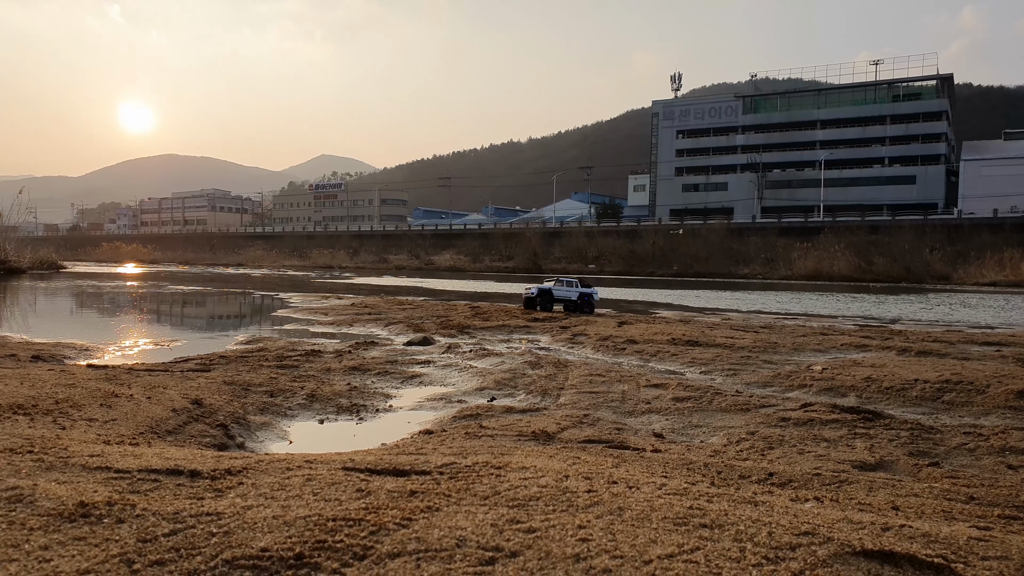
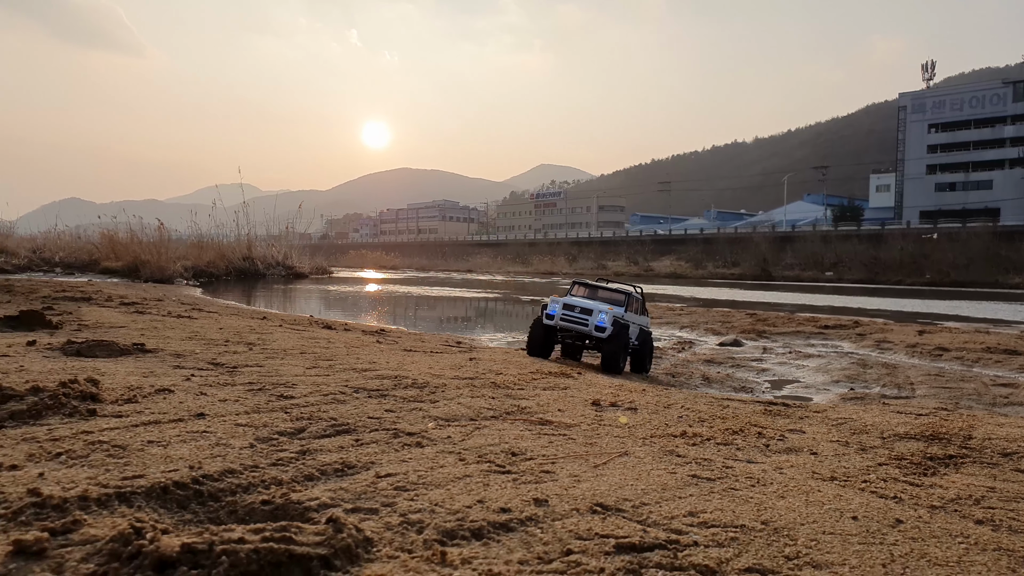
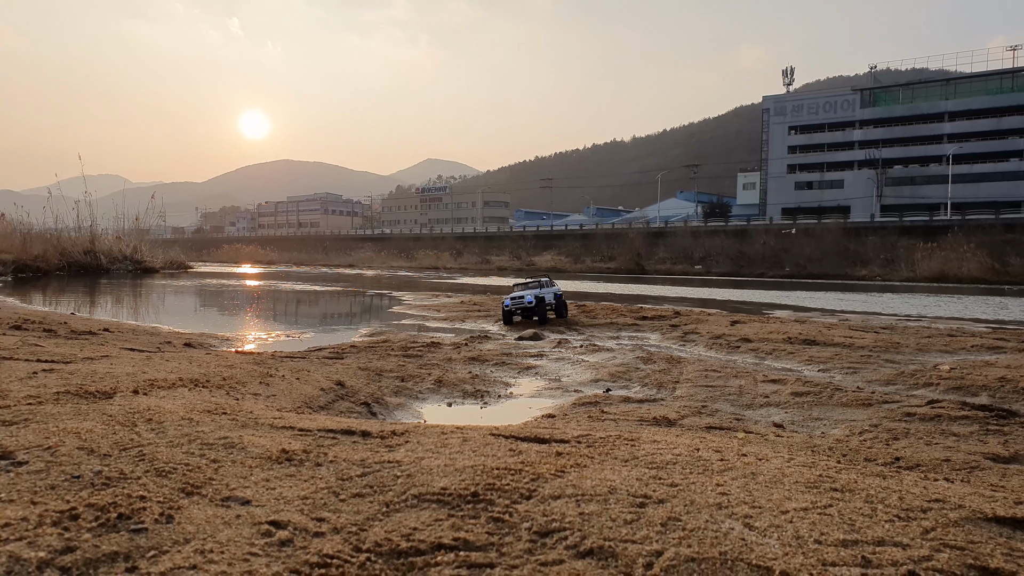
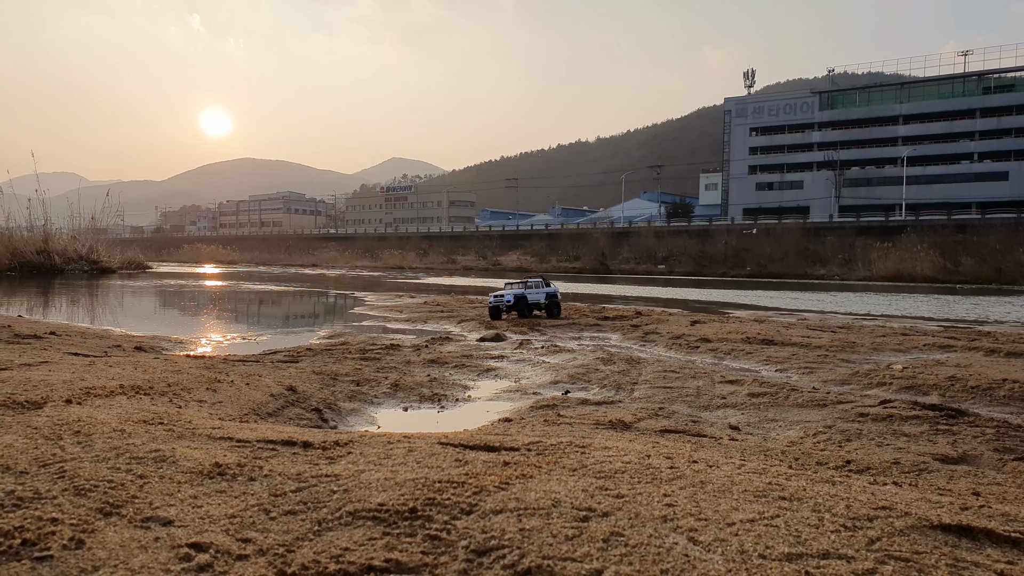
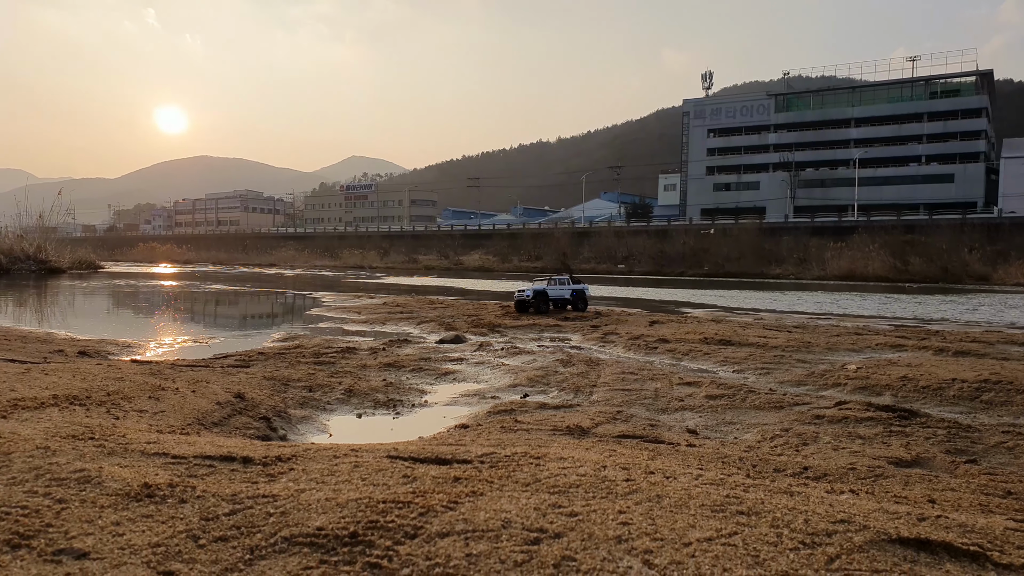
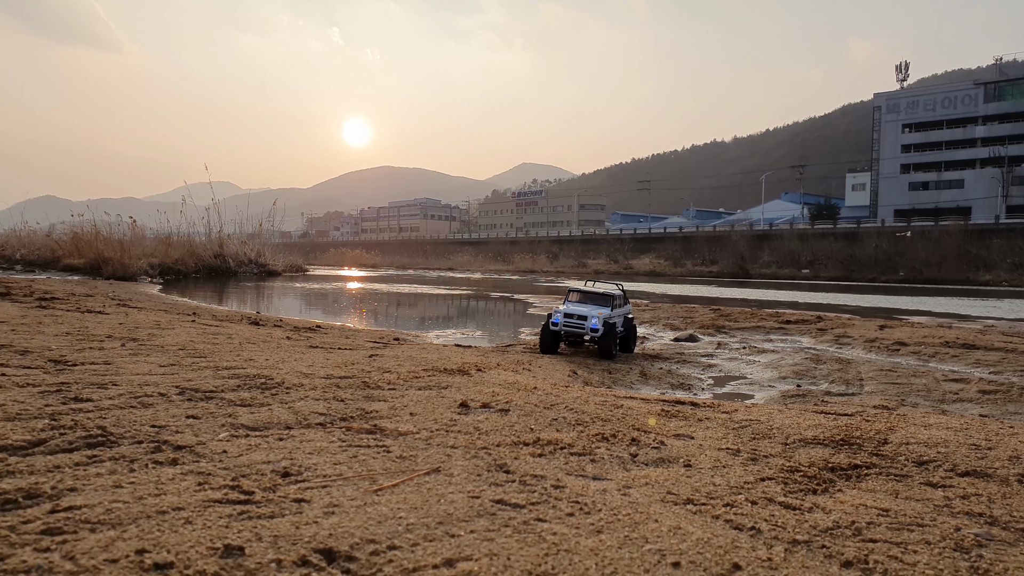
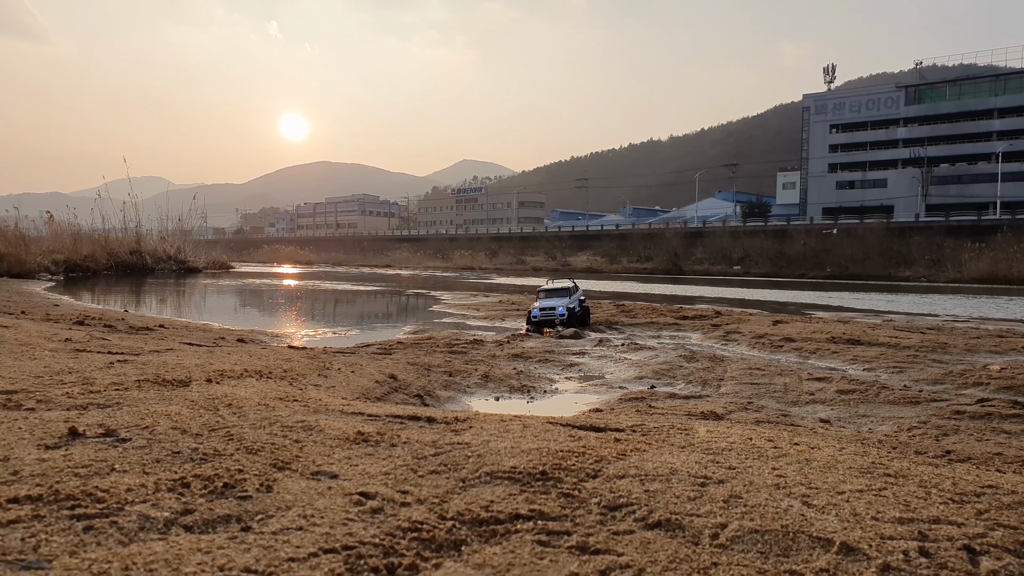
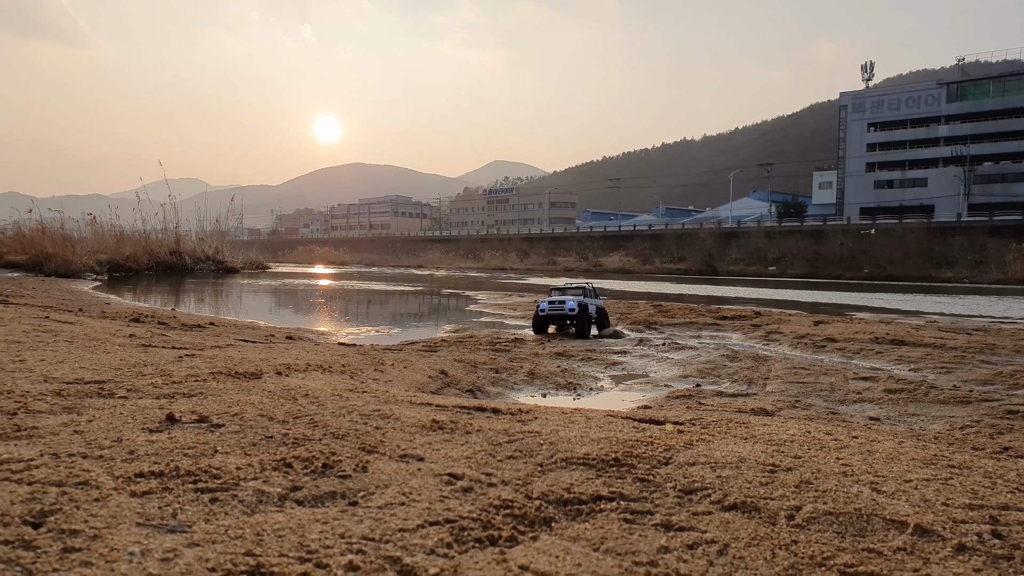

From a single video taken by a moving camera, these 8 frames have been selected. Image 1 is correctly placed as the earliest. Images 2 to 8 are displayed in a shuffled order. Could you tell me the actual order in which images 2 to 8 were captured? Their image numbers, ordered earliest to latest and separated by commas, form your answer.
5, 4, 3, 7, 8, 6, 2
